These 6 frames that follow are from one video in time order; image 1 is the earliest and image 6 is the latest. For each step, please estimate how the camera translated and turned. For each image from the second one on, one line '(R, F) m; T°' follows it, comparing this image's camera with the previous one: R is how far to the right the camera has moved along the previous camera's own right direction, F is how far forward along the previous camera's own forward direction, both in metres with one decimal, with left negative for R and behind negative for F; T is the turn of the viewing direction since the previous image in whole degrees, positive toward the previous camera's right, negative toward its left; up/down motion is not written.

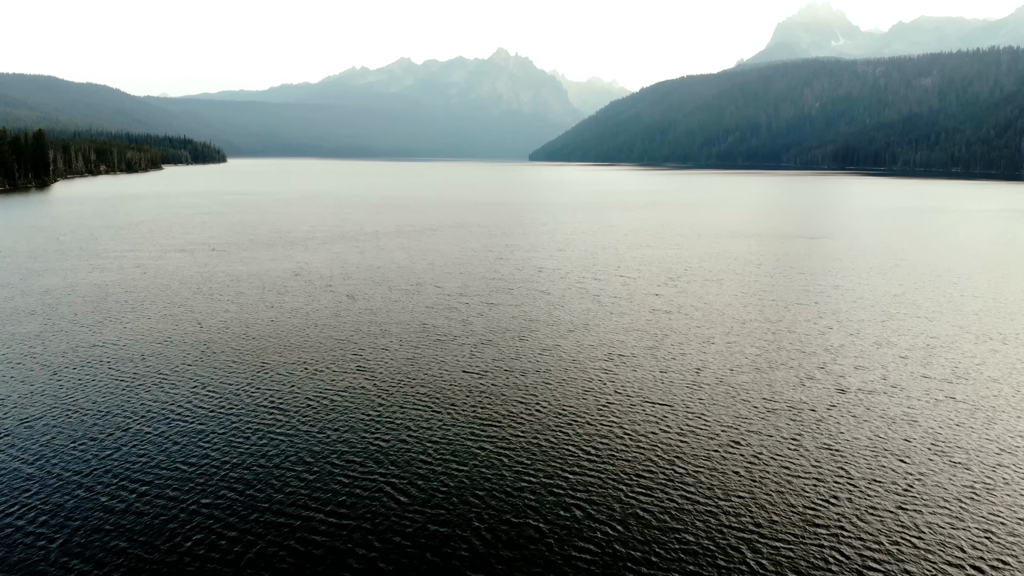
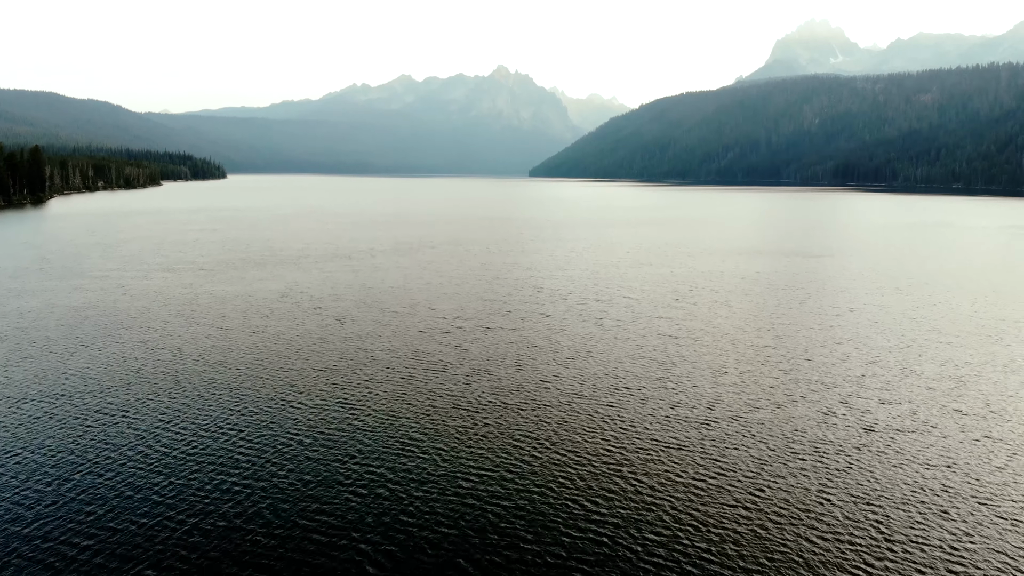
(+0.2, +2.8) m; 0°
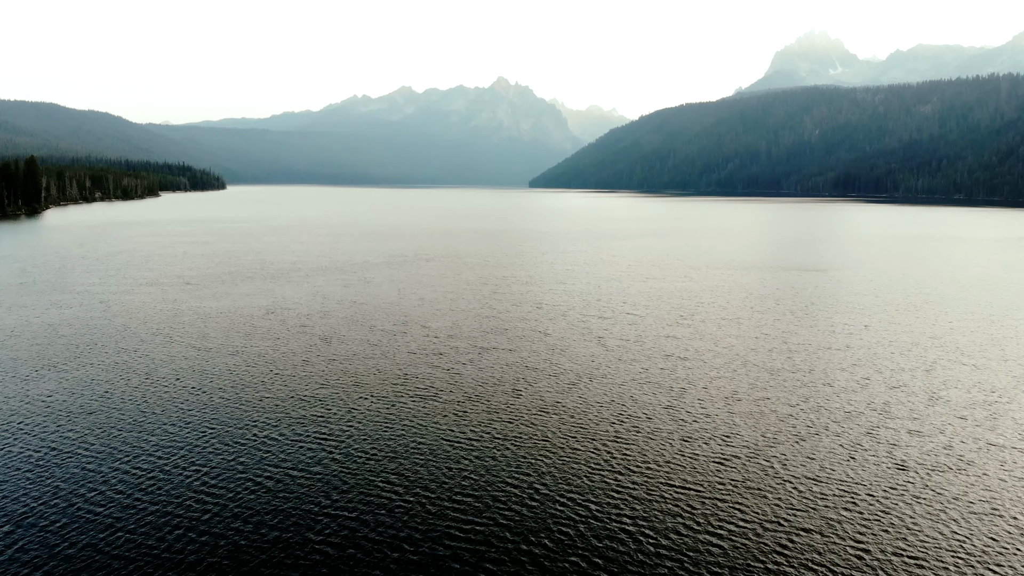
(+0.2, +2.8) m; 0°
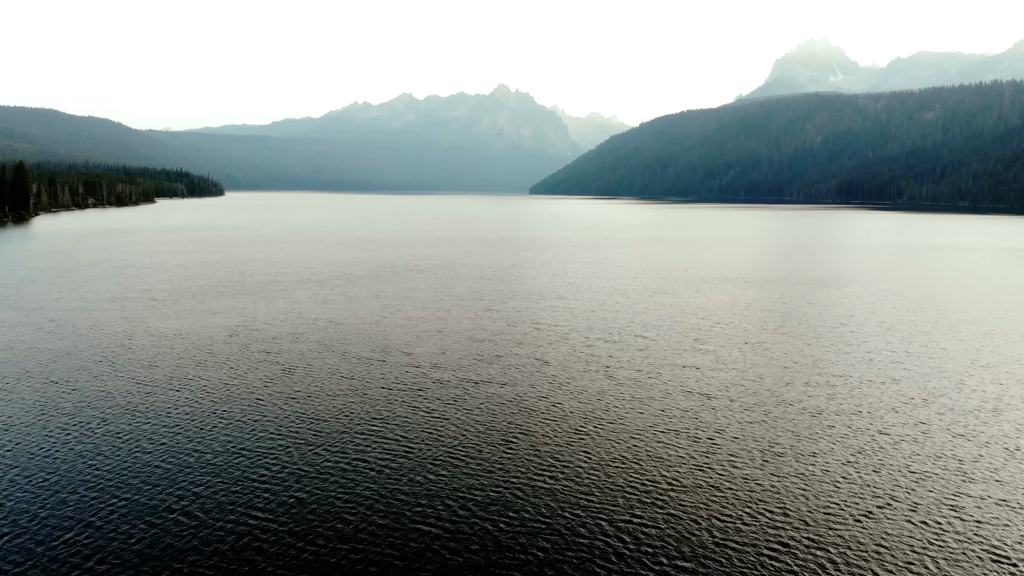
(+0.4, +6.3) m; 0°
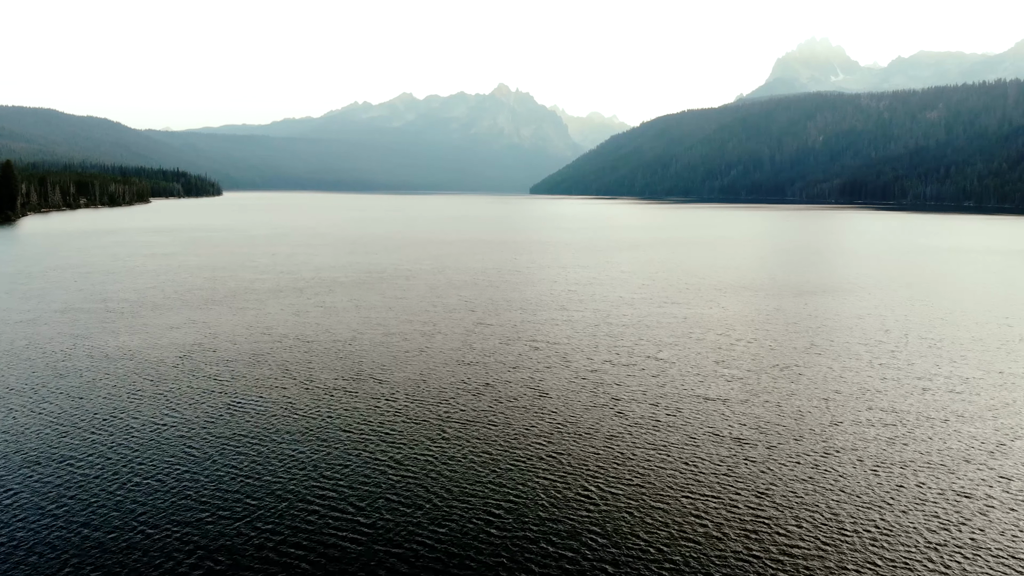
(+0.5, +6.4) m; 0°
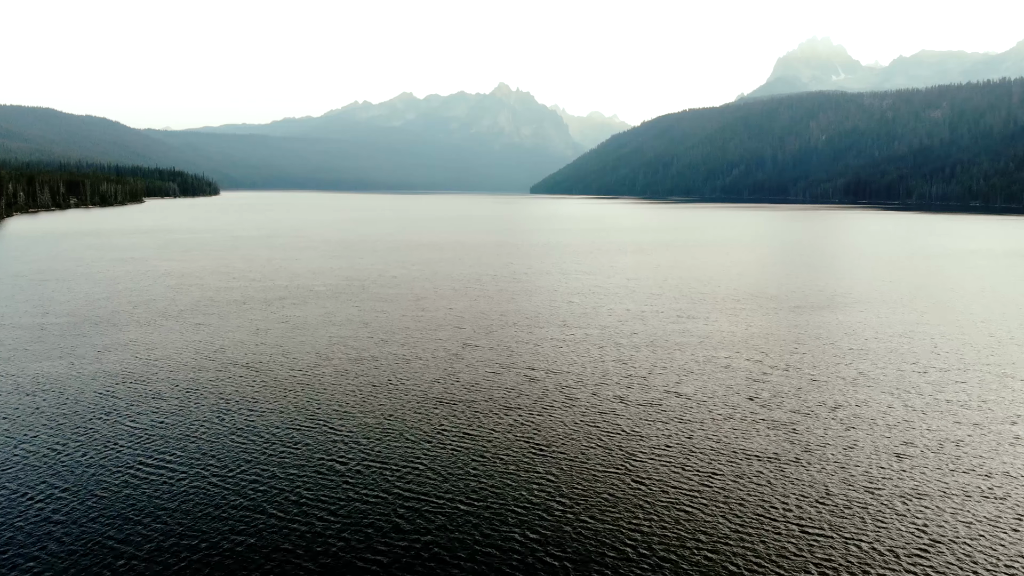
(+0.5, +7.5) m; 0°
